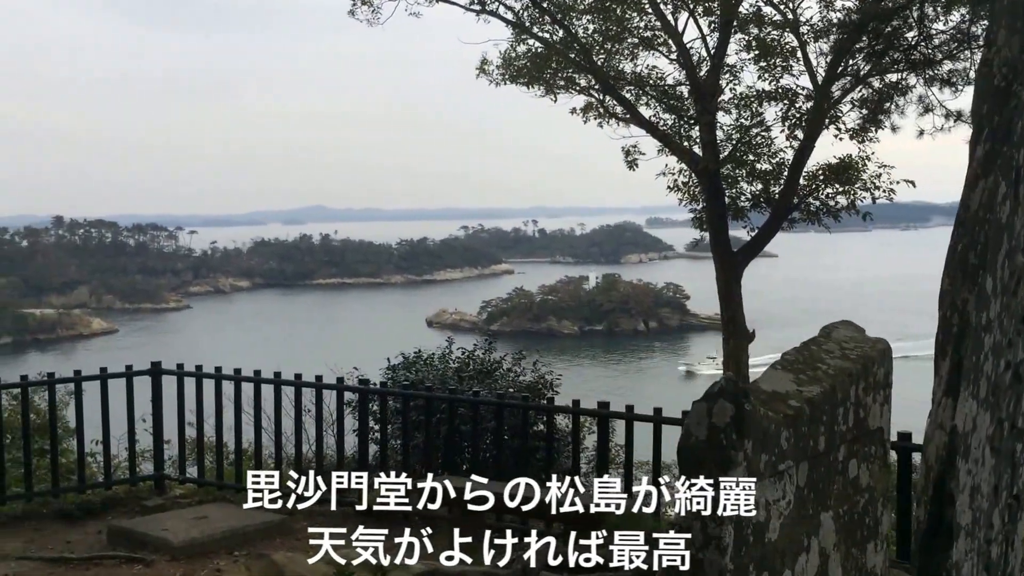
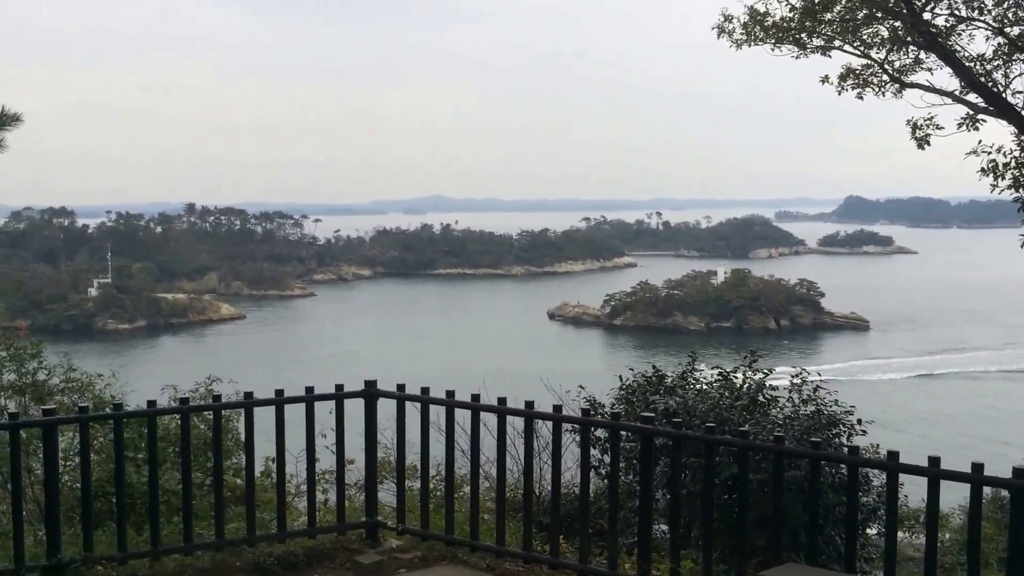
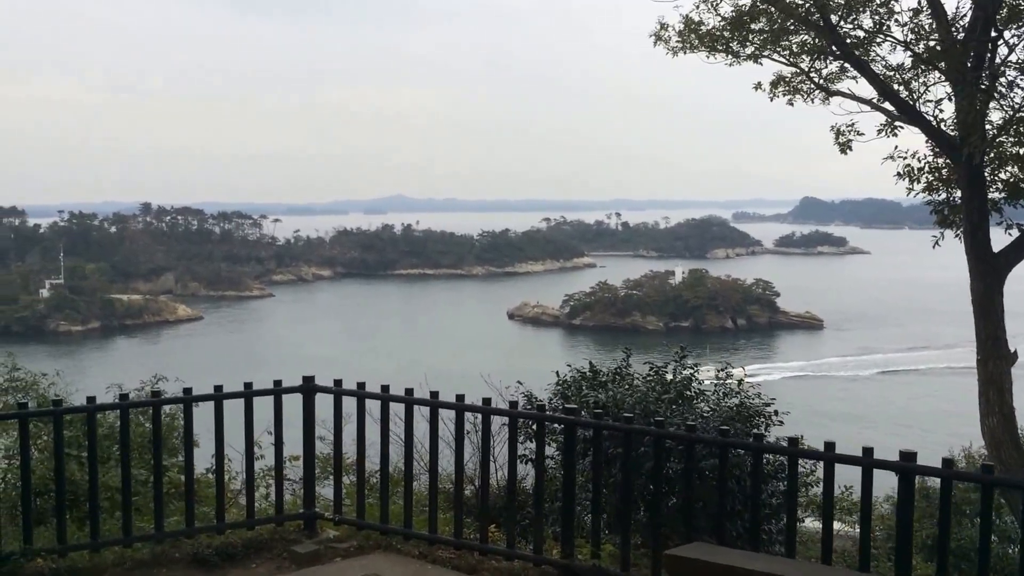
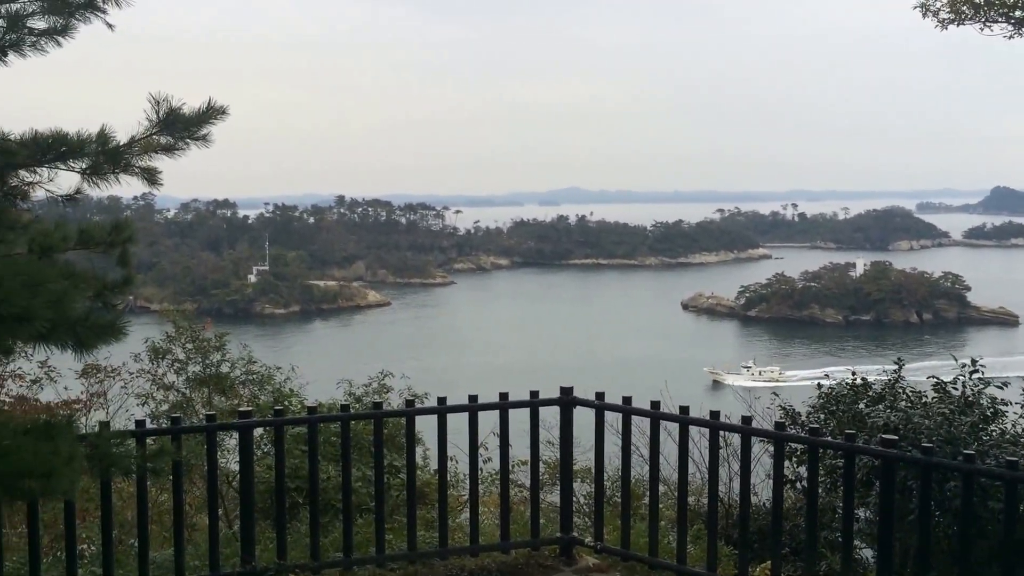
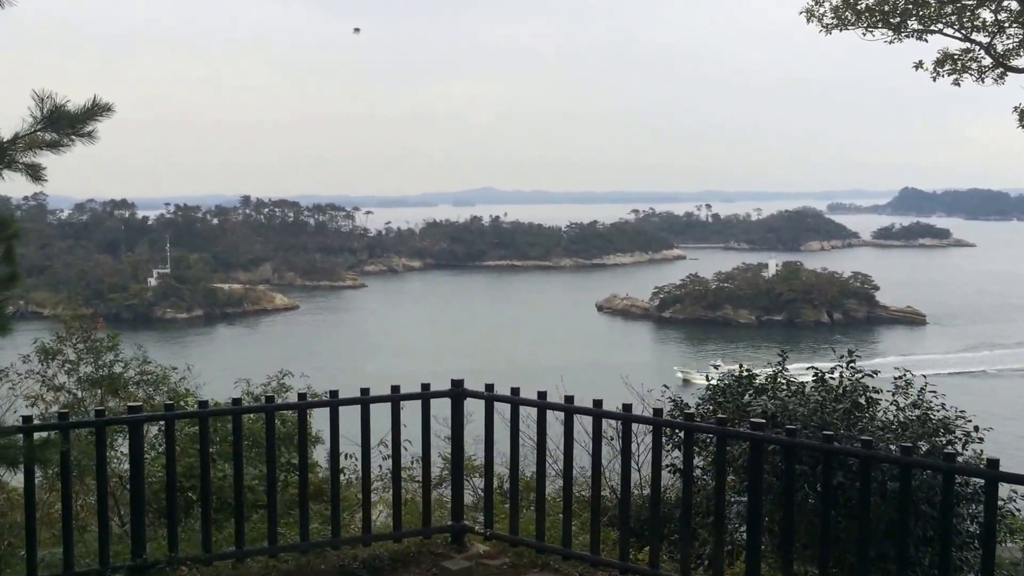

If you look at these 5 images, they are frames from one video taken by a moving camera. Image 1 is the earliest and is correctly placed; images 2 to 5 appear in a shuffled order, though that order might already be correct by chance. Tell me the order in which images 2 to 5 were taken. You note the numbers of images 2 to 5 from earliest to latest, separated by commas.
3, 2, 5, 4
